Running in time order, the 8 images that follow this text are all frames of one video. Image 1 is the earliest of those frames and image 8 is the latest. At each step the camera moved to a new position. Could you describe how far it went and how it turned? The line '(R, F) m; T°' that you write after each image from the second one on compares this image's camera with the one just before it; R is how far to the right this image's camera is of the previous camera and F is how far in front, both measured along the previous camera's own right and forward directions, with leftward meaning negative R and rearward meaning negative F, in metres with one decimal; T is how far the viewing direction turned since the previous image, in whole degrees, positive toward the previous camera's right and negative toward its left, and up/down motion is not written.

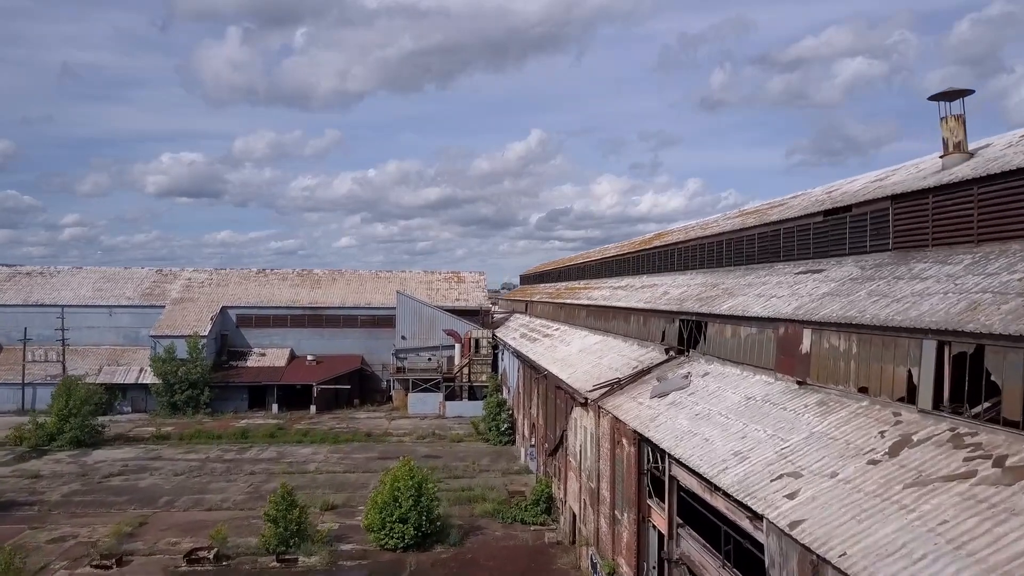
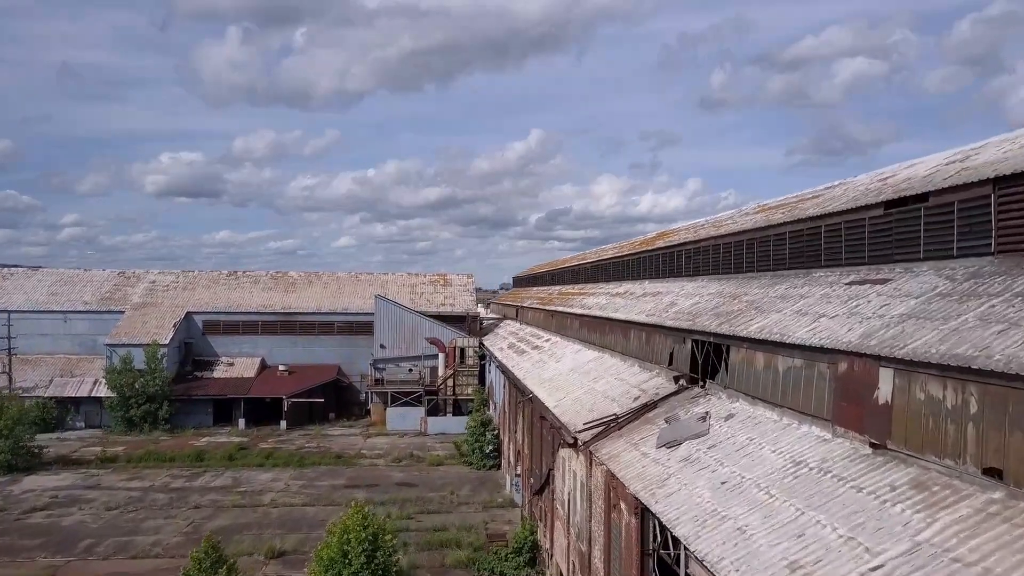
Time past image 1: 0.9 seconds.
(+0.4, +2.5) m; 0°
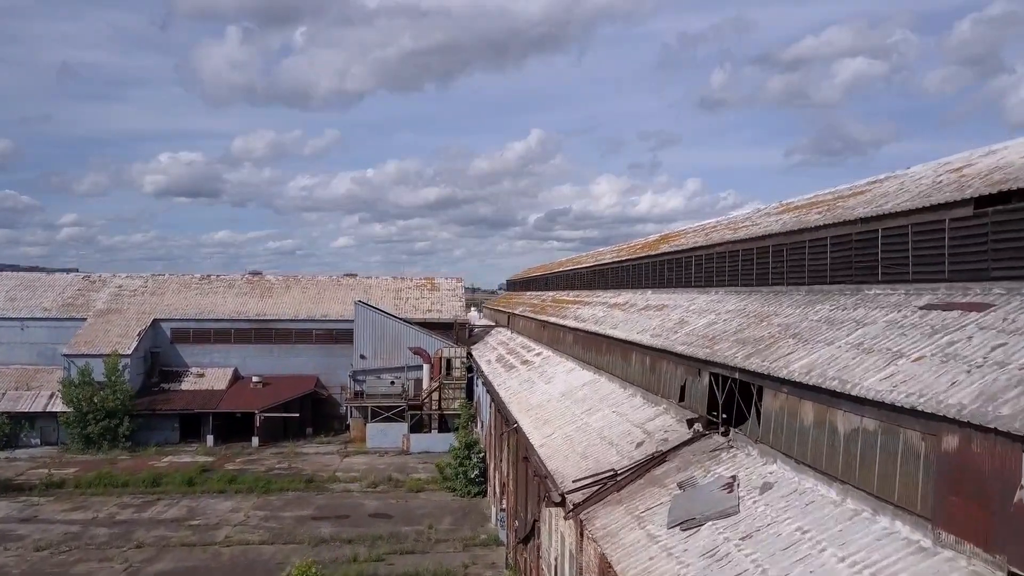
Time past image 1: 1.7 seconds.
(+0.3, +2.0) m; 0°
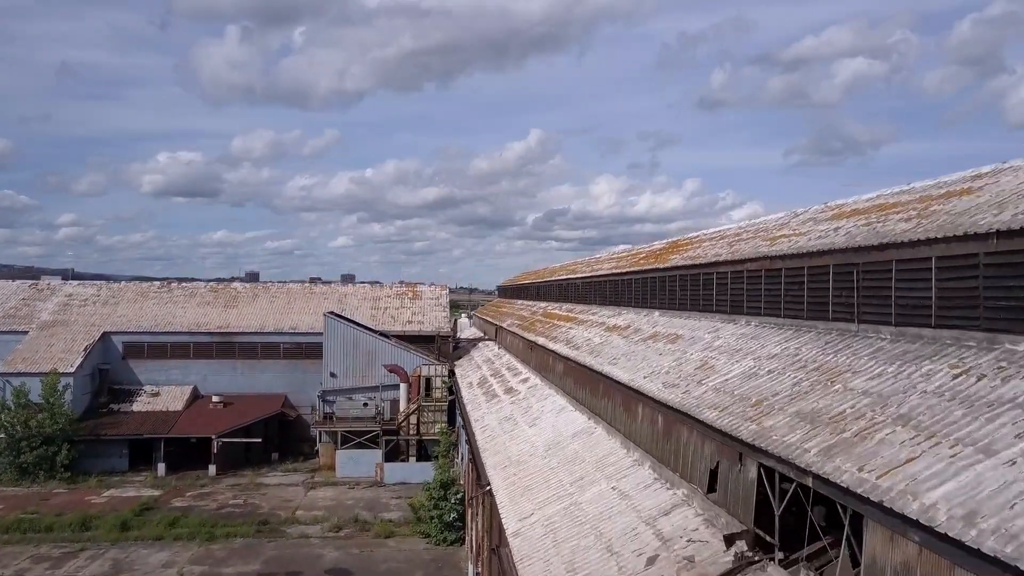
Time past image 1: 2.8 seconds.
(+0.4, +2.6) m; 0°
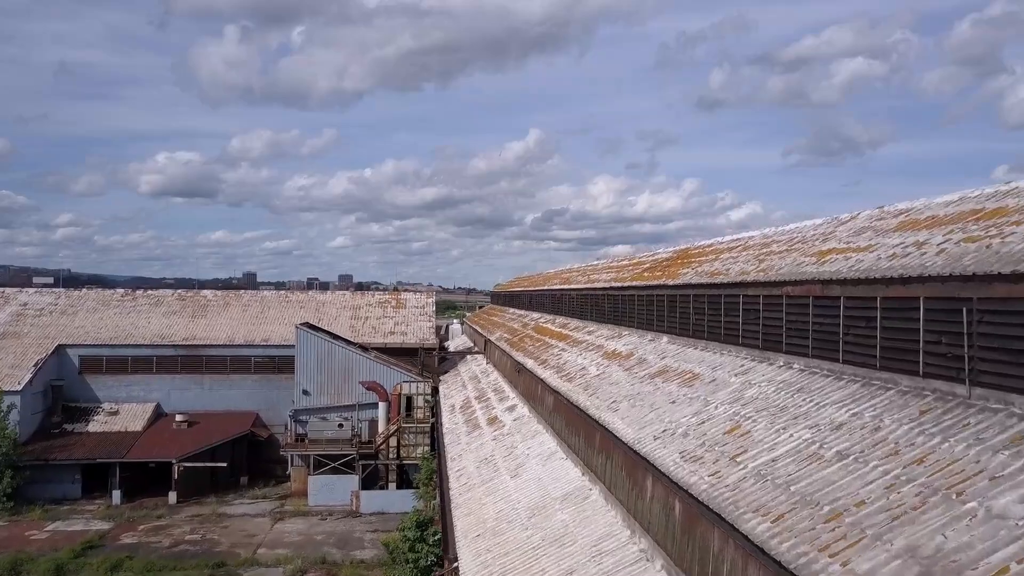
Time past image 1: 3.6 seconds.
(+0.3, +2.0) m; 0°
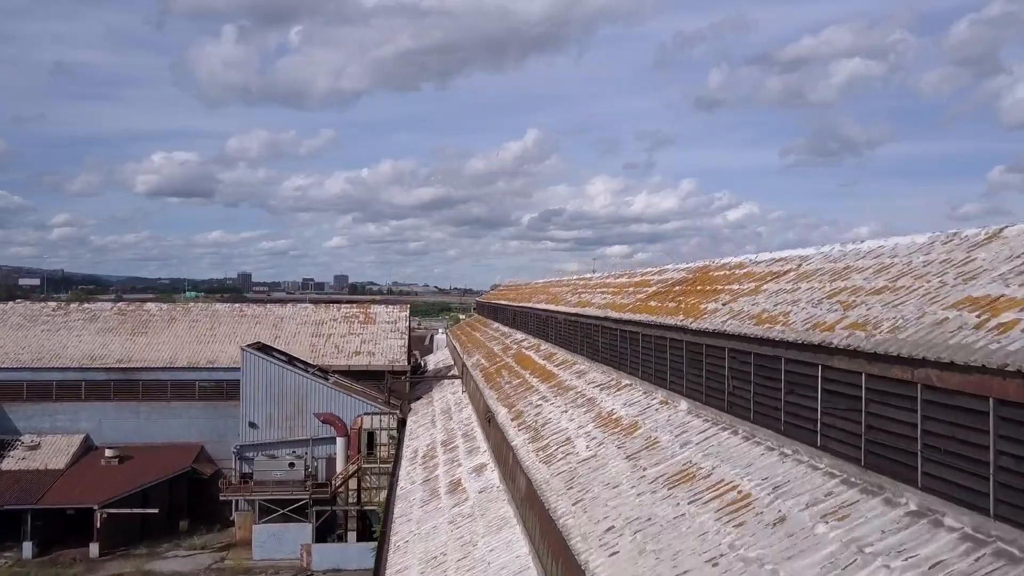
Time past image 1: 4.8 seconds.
(+0.4, +3.0) m; 0°
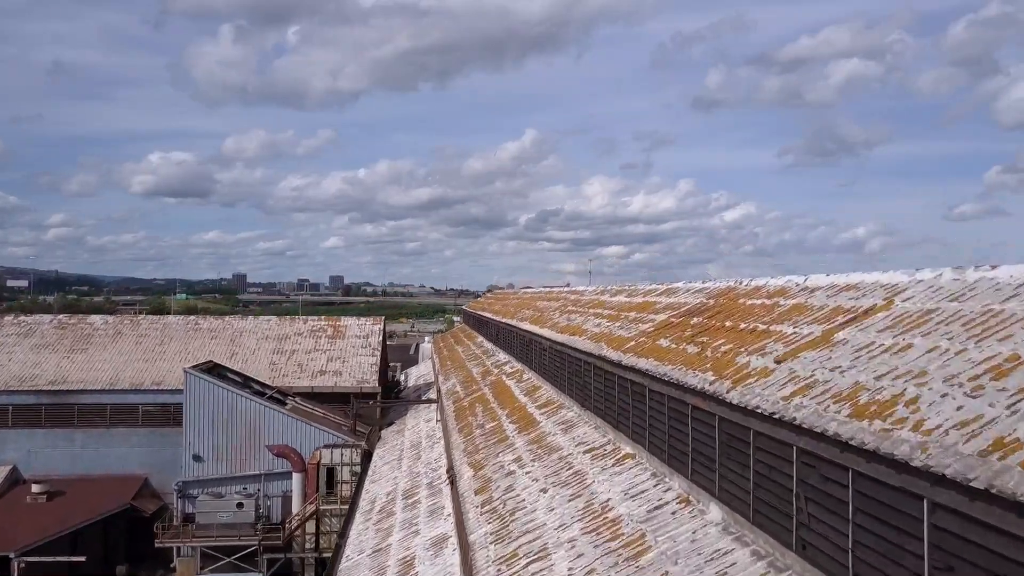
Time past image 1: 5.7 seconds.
(+0.3, +2.3) m; 0°
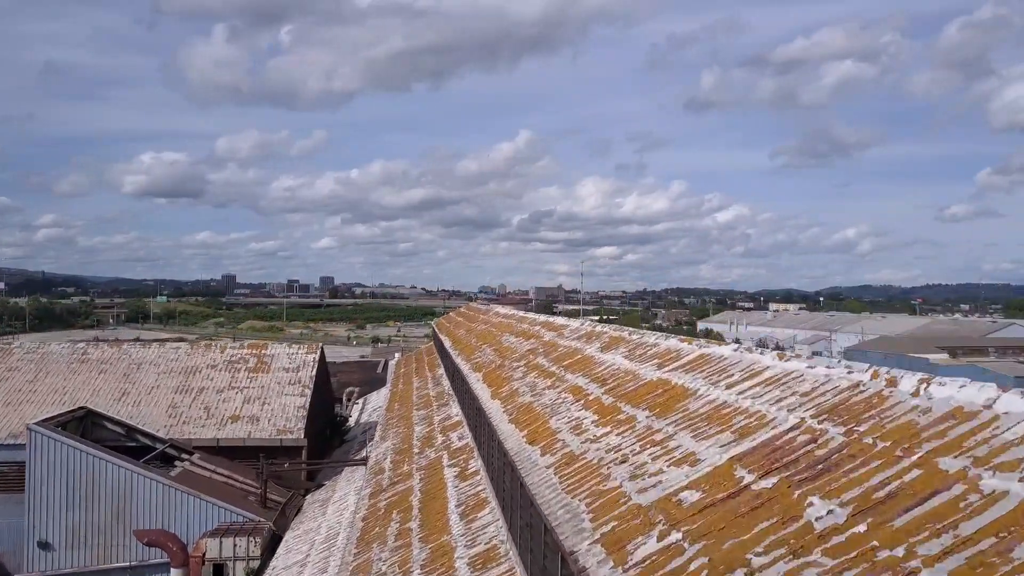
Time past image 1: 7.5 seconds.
(+0.6, +4.1) m; 0°
